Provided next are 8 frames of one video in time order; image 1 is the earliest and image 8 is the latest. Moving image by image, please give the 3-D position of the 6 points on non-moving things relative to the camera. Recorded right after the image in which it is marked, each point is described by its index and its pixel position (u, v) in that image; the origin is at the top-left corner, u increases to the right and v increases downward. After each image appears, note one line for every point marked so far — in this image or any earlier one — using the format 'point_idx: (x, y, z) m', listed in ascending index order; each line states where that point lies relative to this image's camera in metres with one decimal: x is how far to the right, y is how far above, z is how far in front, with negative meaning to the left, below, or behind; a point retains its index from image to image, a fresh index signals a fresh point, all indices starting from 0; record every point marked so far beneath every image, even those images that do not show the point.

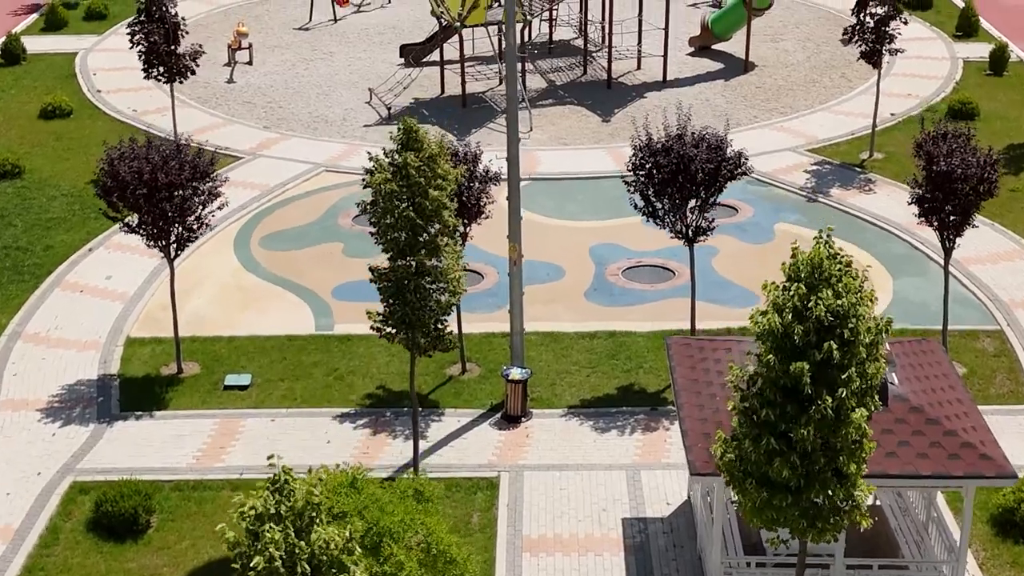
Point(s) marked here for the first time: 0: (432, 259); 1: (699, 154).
0: (-0.8, +0.3, +14.4) m
1: (+2.3, +1.6, +17.5) m
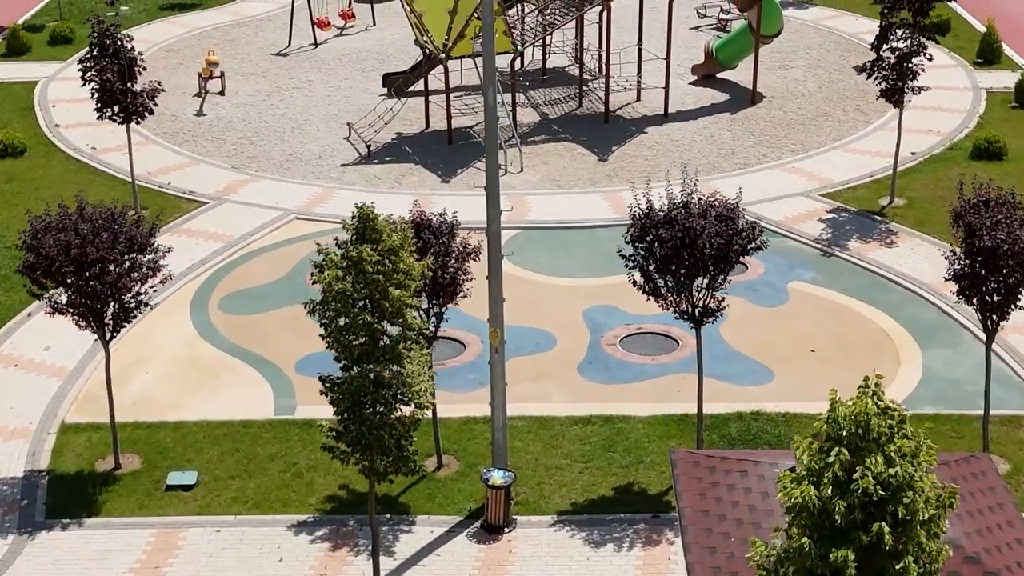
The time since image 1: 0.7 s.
0: (-1.0, -0.7, +12.2) m
1: (+2.1, +0.6, +15.2) m
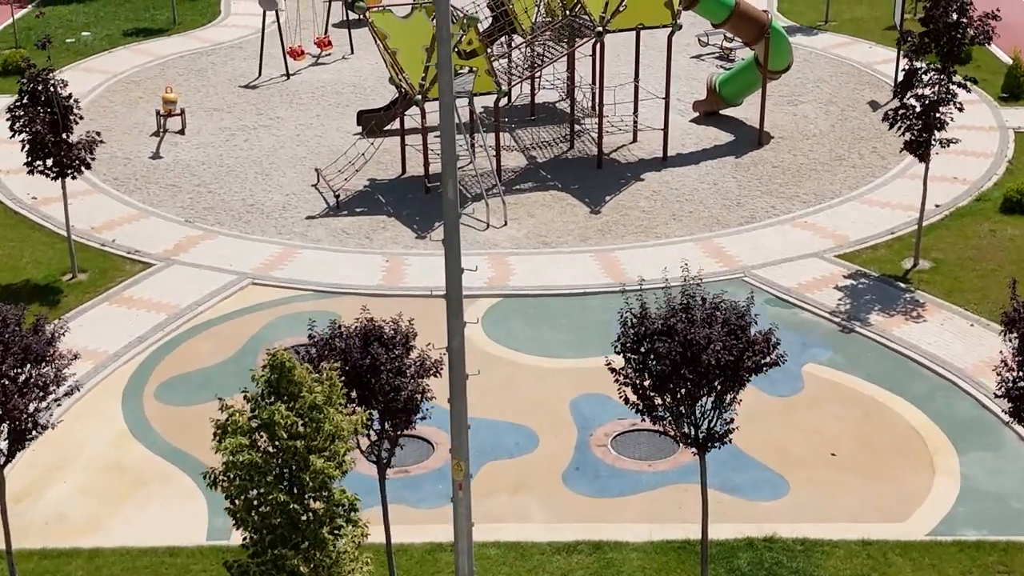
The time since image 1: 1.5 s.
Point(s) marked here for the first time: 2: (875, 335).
0: (-1.3, -1.8, +9.6) m
1: (+1.8, -0.4, +12.7) m
2: (+5.0, -0.6, +19.9) m
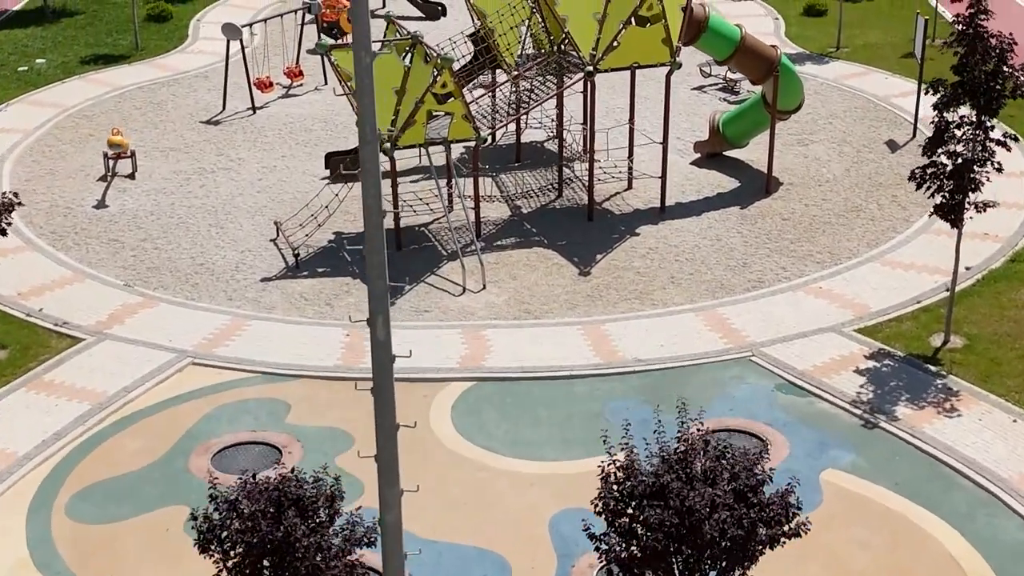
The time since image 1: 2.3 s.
0: (-1.6, -2.8, +7.0) m
1: (+1.4, -1.5, +10.1) m
2: (+4.7, -1.7, +17.3) m
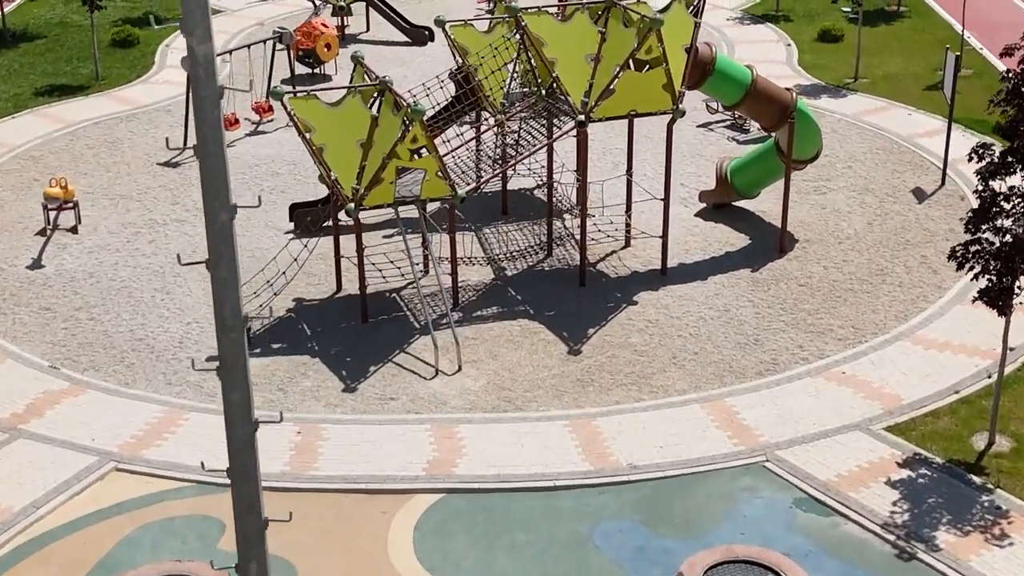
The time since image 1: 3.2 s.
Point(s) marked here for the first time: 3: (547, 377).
0: (-2.0, -3.9, +4.3) m
1: (+1.1, -2.6, +7.4) m
2: (+4.4, -2.8, +14.6) m
3: (+0.4, -1.2, +18.9) m
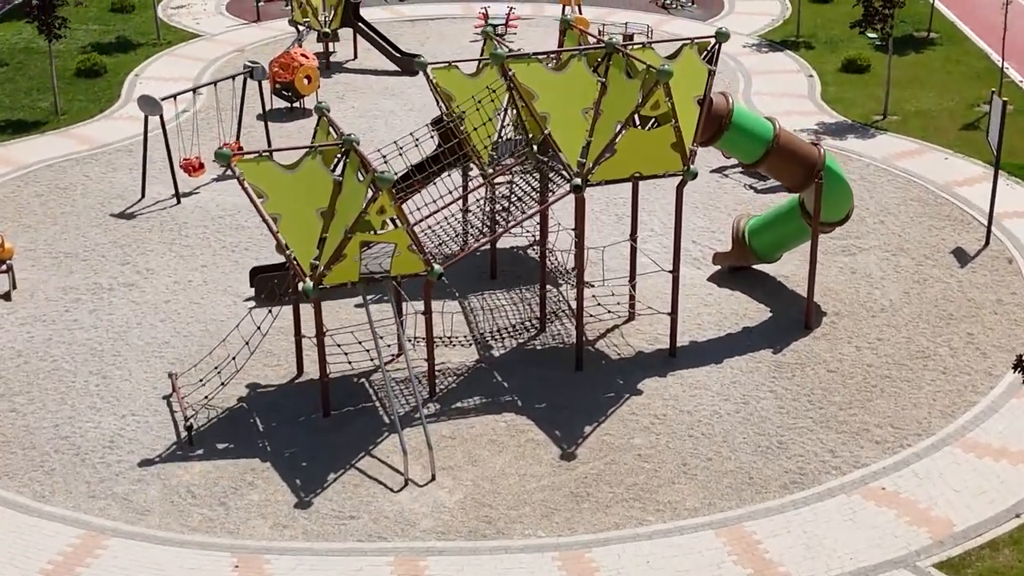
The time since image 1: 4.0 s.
0: (-2.3, -4.9, +1.5) m
1: (+0.8, -3.6, +4.6) m
2: (+4.1, -3.9, +11.8) m
3: (+0.2, -2.3, +16.2) m
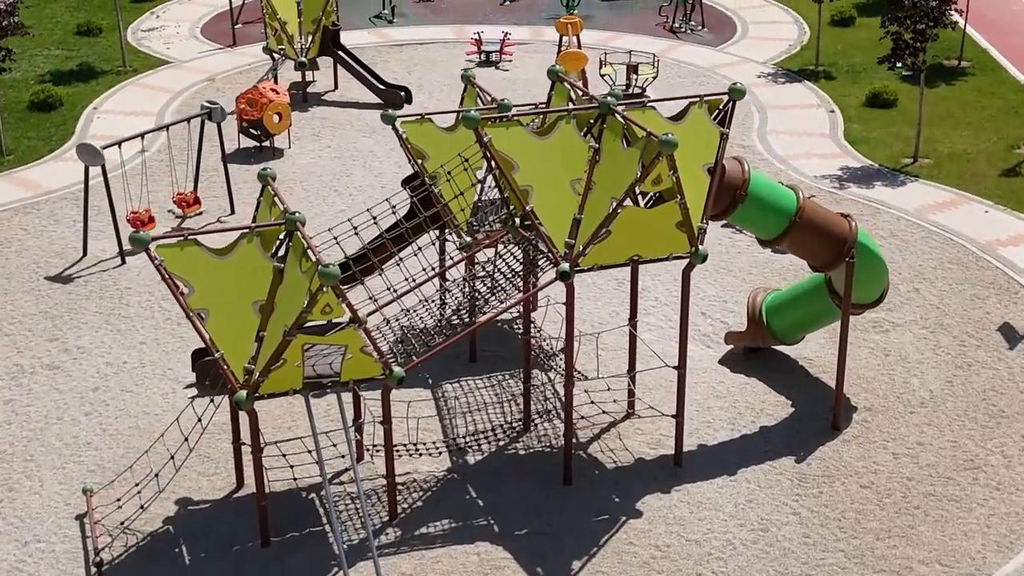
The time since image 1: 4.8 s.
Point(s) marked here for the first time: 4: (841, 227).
0: (-2.7, -6.0, -1.3) m
1: (+0.4, -4.7, +1.8) m
2: (+3.8, -5.0, +8.9) m
3: (0.0, -3.4, +13.4) m
4: (+3.7, +0.7, +16.5) m
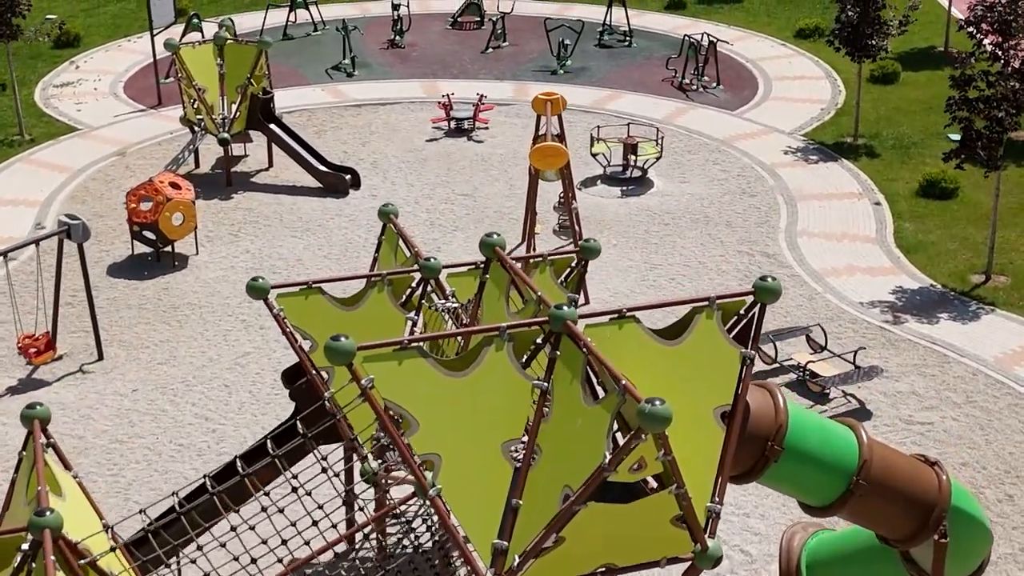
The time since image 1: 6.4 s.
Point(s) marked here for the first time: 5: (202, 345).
0: (-3.6, -8.0, -7.0) m
1: (-0.4, -6.8, -4.0) m
2: (+3.0, -7.1, +3.2) m
3: (-0.8, -5.5, +7.6) m
4: (+3.1, -1.5, +10.7) m
5: (-4.1, -0.8, +19.0) m
